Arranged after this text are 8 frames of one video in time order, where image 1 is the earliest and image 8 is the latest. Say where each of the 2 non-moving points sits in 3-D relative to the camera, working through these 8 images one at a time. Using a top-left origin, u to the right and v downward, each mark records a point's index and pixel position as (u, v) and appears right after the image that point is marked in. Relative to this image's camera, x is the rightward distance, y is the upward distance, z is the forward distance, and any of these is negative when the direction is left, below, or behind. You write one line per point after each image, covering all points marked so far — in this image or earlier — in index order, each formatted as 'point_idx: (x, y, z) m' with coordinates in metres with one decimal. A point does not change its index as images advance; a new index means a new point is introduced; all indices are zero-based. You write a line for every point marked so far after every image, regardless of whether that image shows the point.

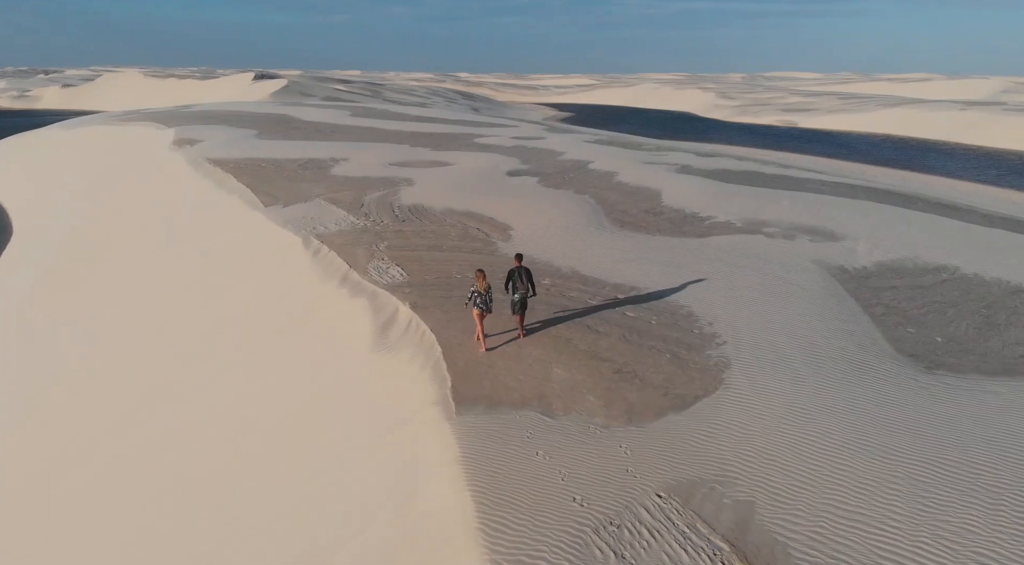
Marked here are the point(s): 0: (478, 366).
0: (-0.4, -0.8, +7.1) m
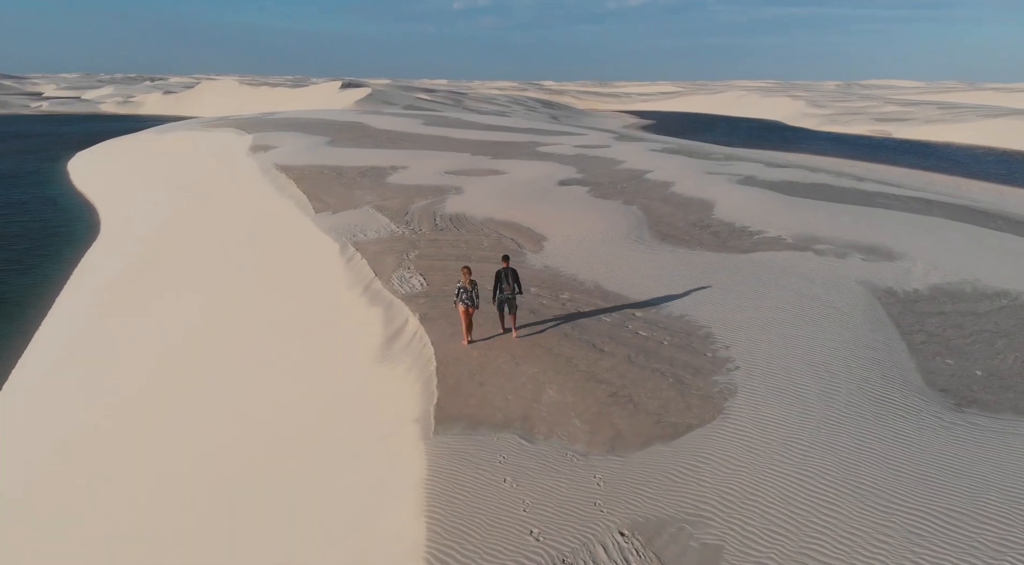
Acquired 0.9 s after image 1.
0: (-0.4, -1.0, +6.9) m
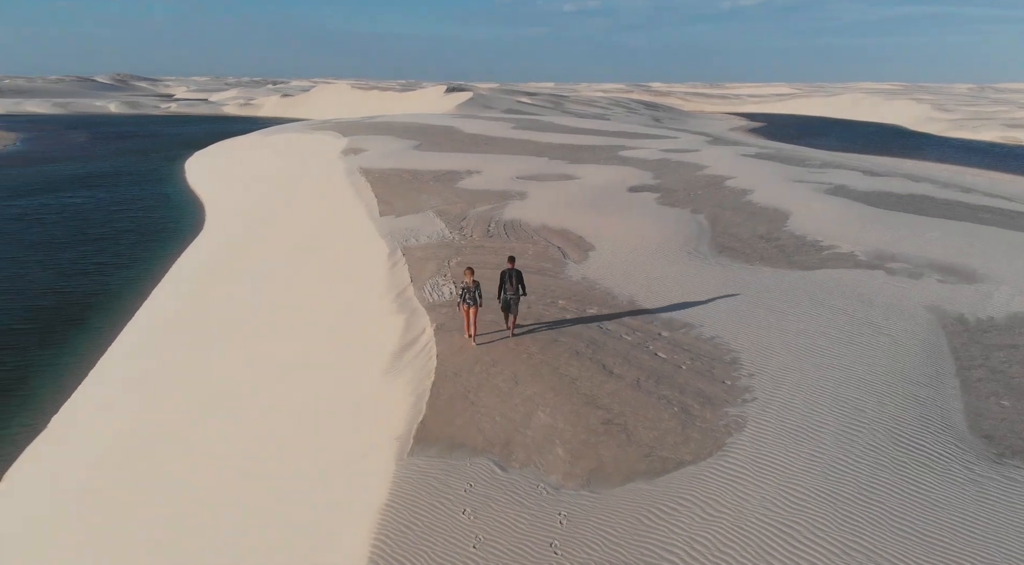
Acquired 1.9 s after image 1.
0: (-0.5, -1.1, +6.7) m
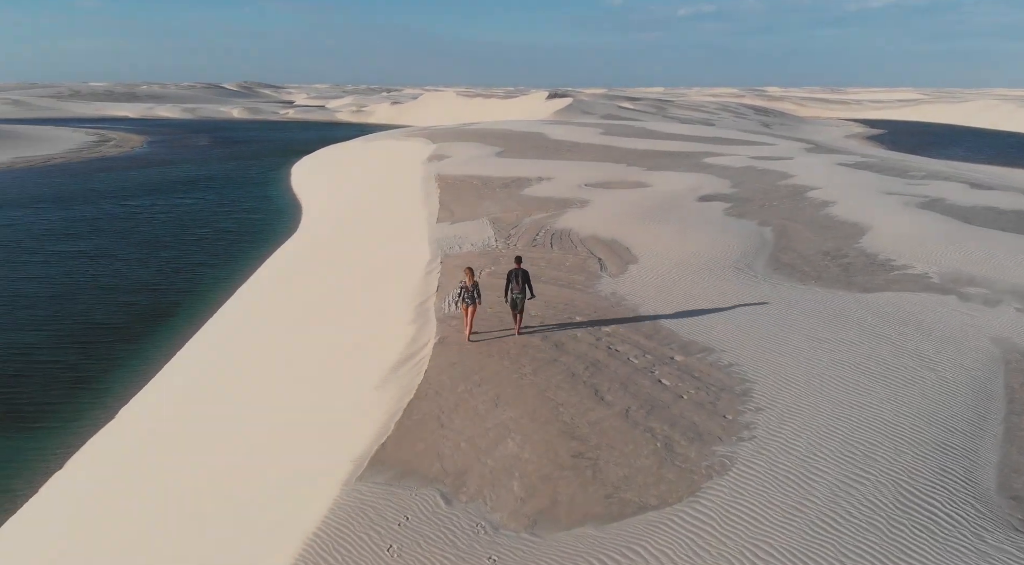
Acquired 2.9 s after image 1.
0: (-0.7, -1.2, +6.4) m
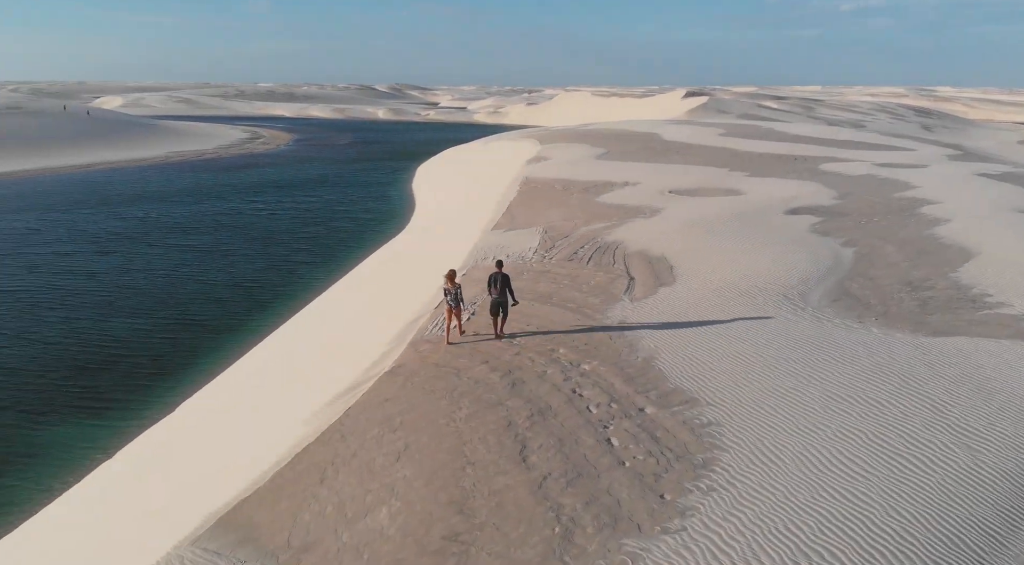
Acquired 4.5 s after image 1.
0: (-1.5, -1.5, +5.6) m
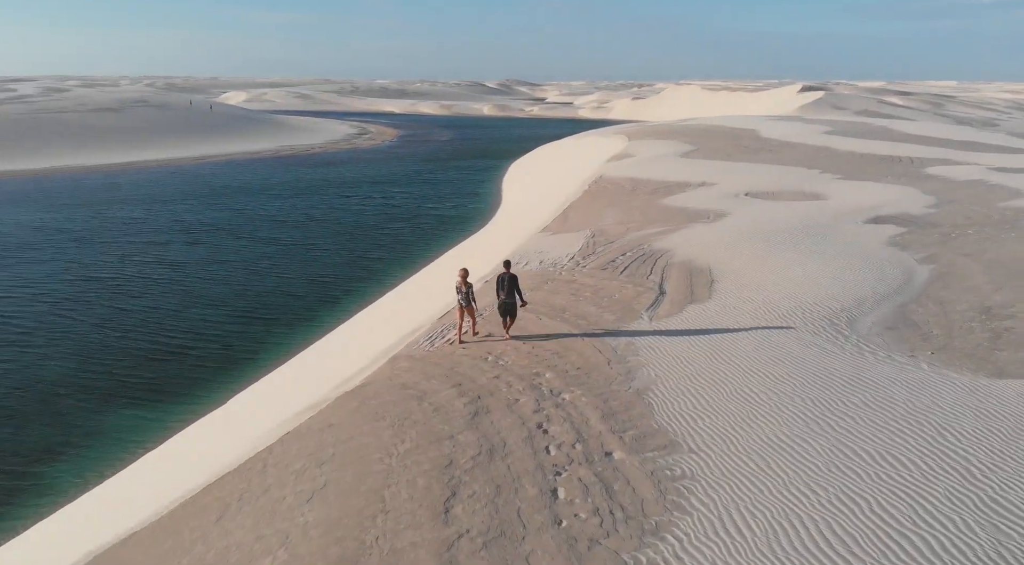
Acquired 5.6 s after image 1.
0: (-2.1, -1.6, +5.2) m
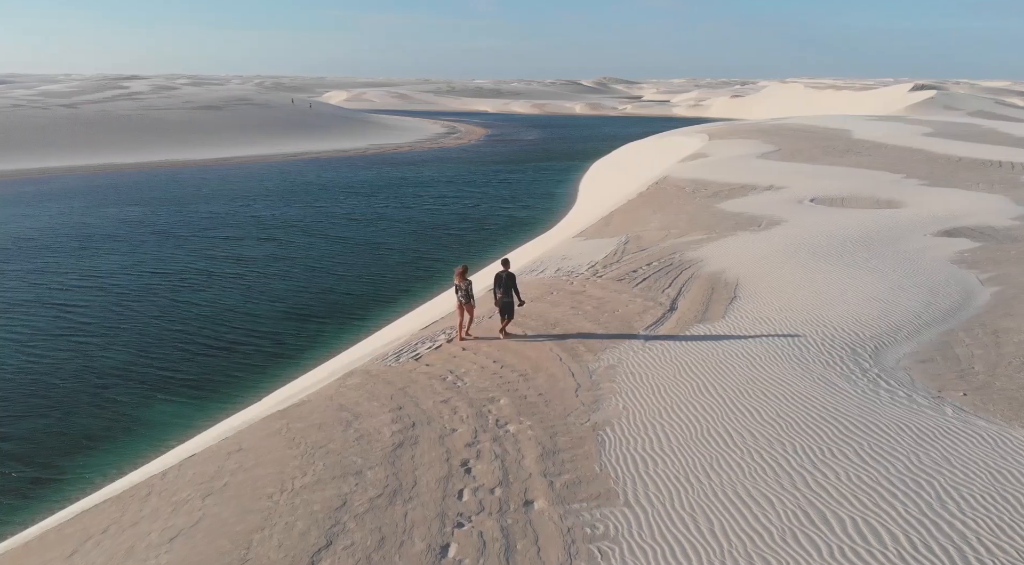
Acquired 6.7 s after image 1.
0: (-2.9, -1.7, +4.7) m
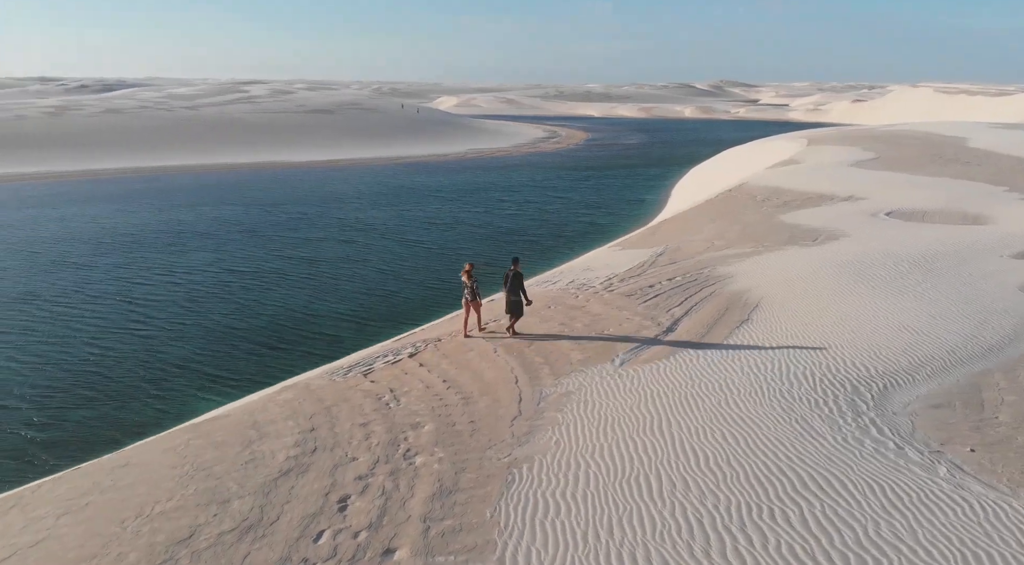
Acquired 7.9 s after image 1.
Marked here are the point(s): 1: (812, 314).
0: (-3.9, -1.8, +4.5) m
1: (+4.1, -0.6, +10.5) m
